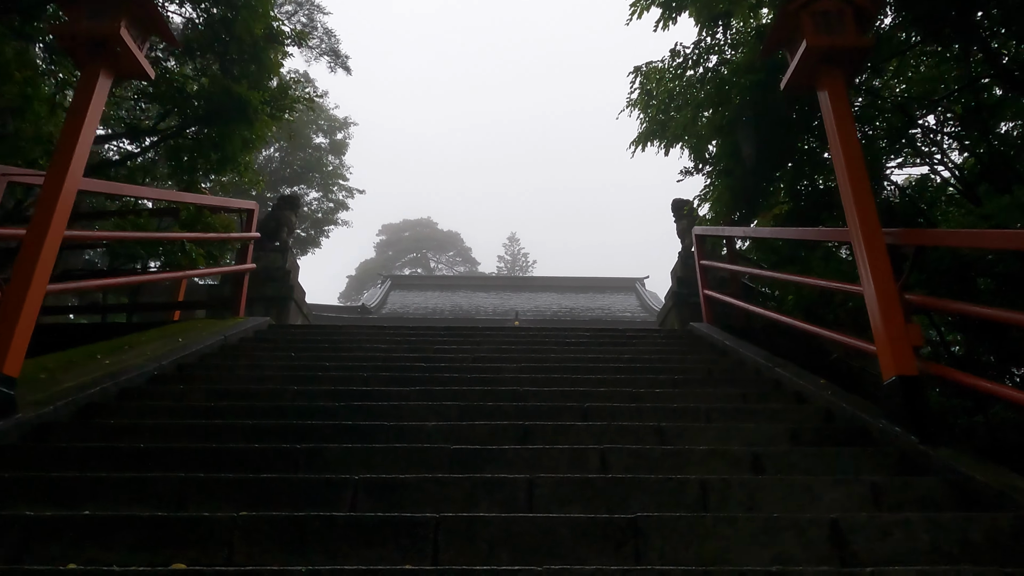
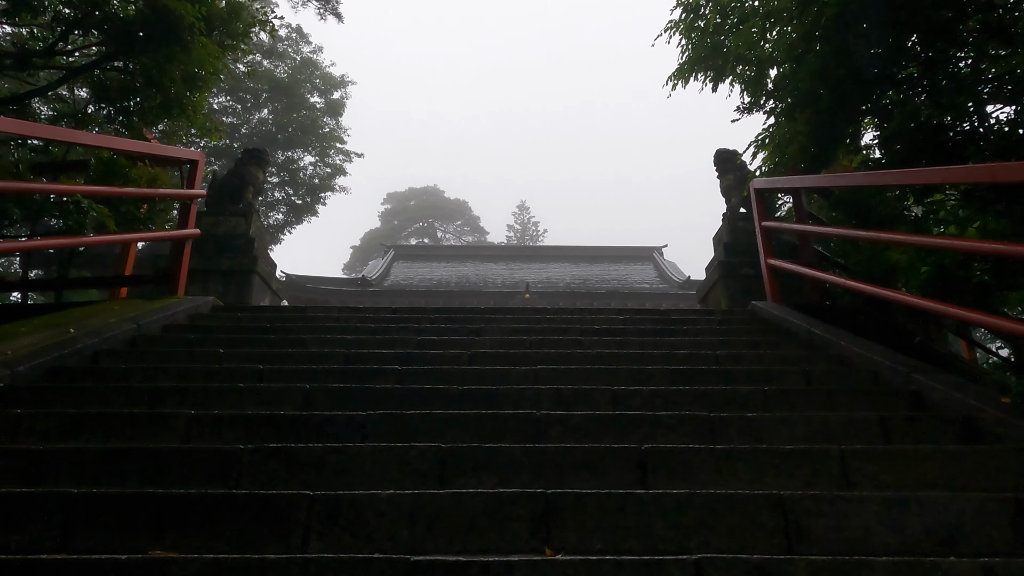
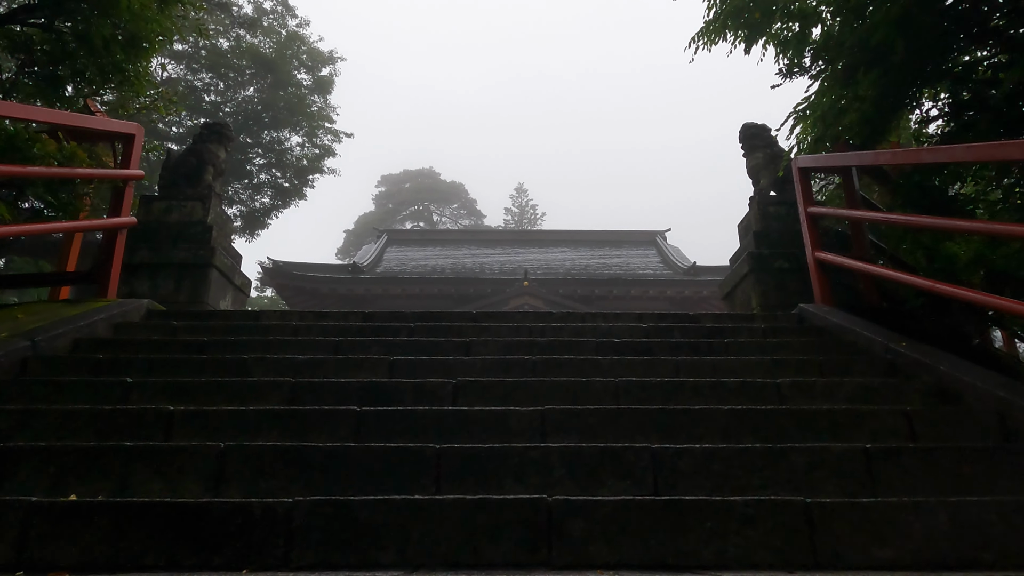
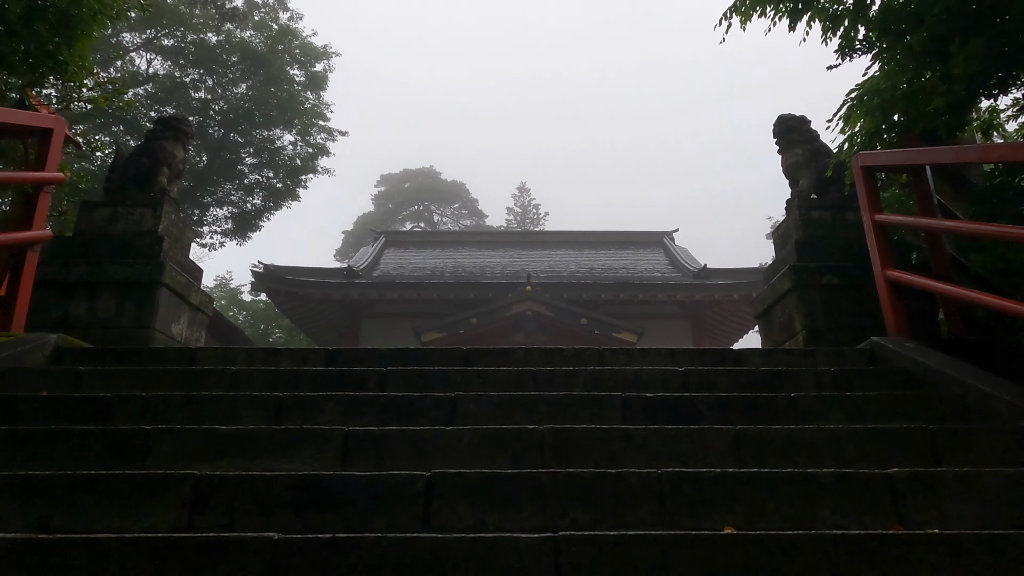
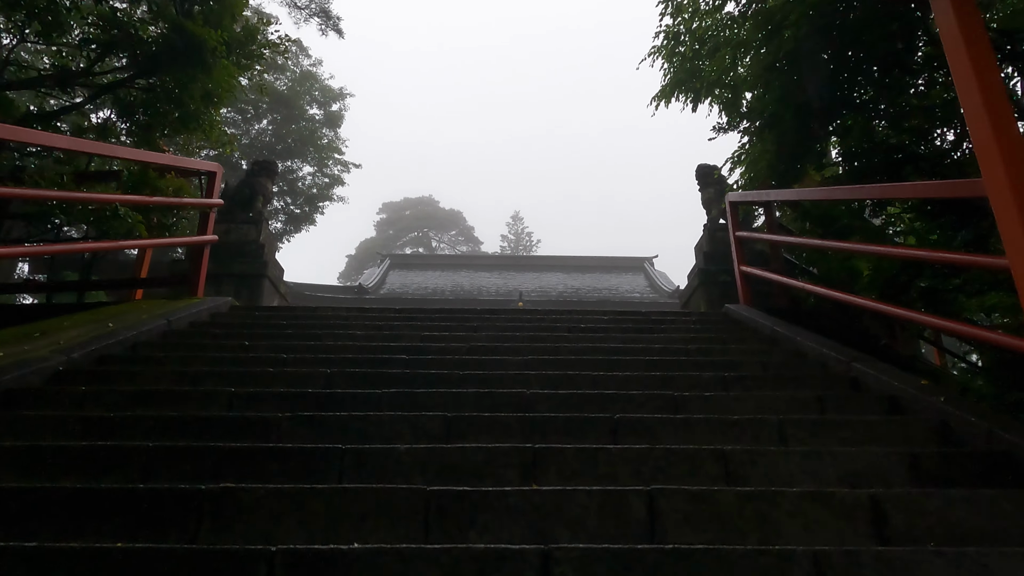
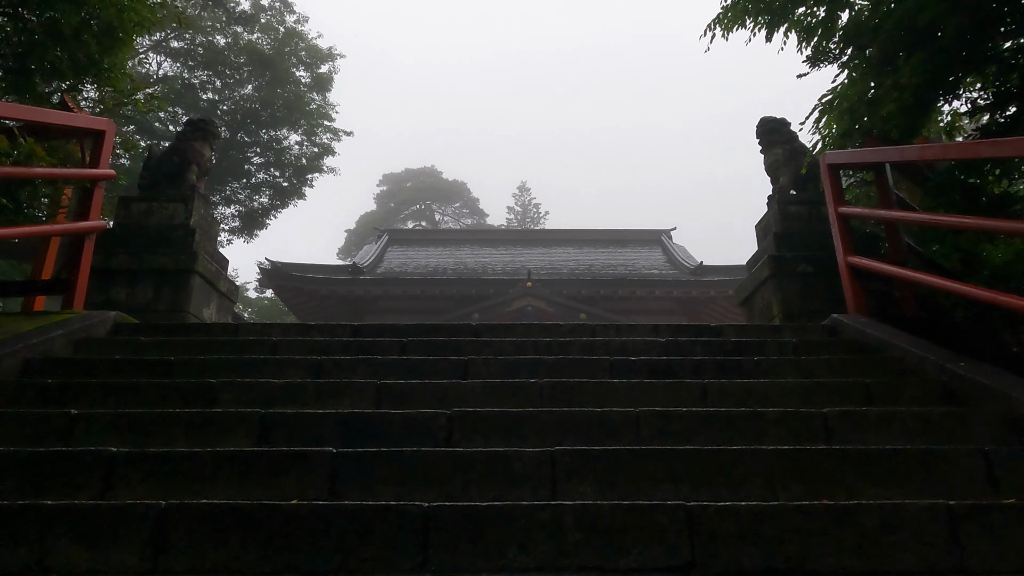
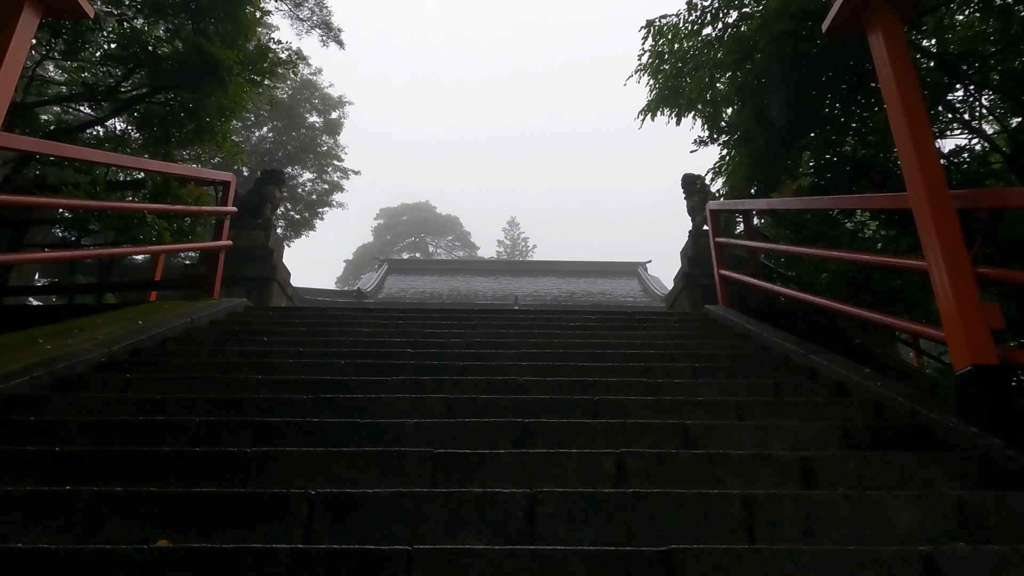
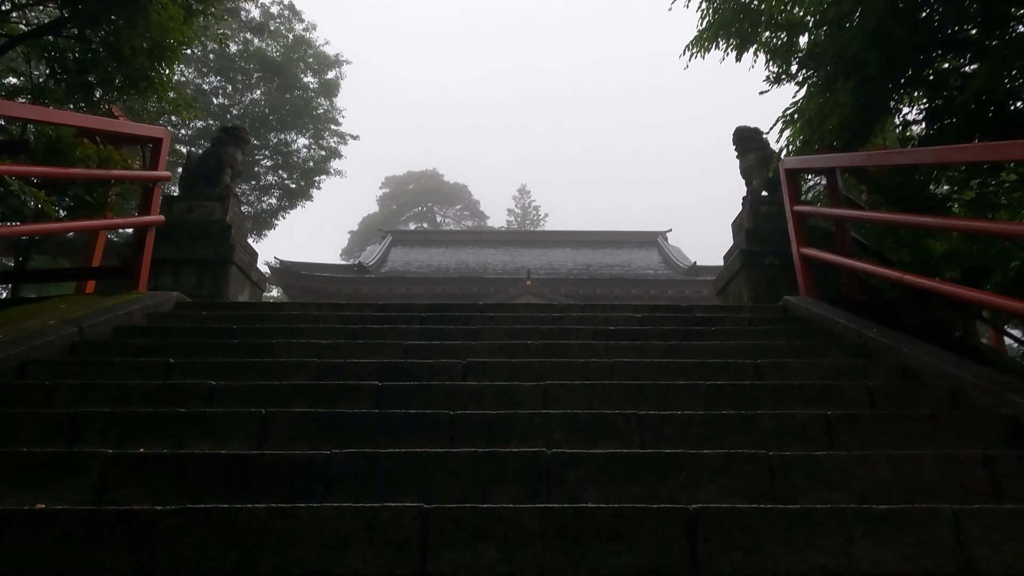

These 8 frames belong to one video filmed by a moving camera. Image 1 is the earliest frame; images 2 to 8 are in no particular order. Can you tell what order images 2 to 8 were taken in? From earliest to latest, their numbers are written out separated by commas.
7, 5, 2, 8, 3, 6, 4
